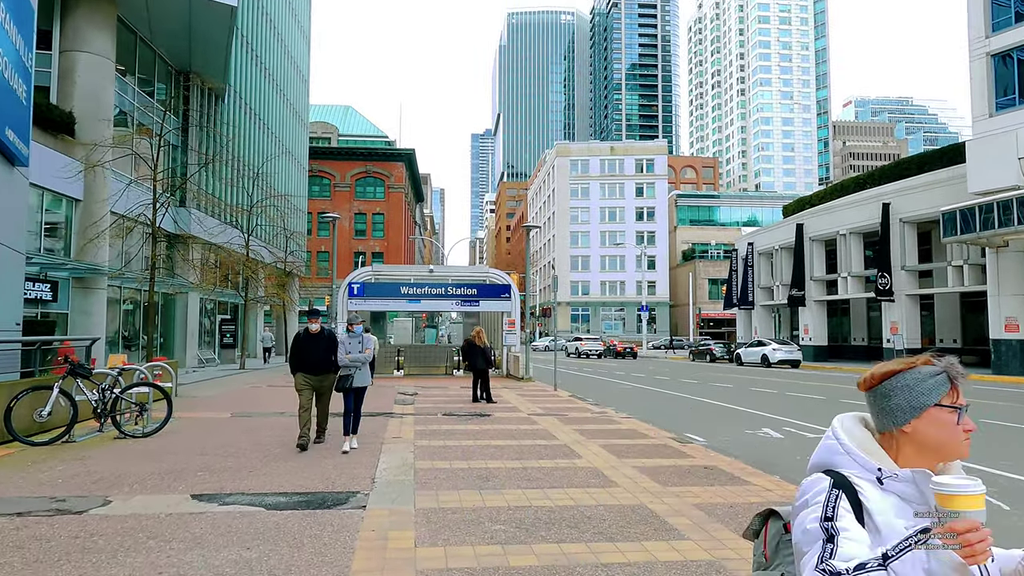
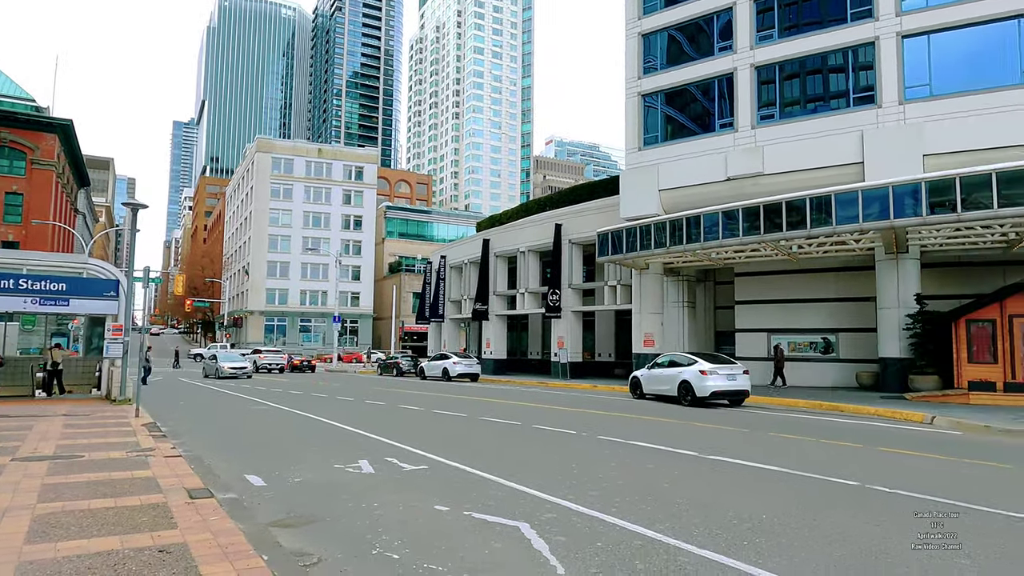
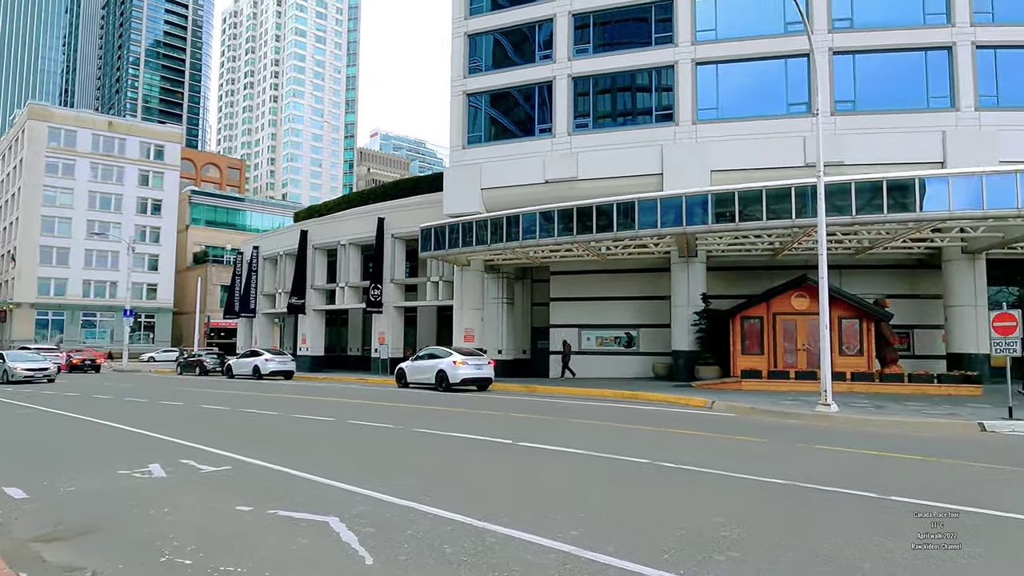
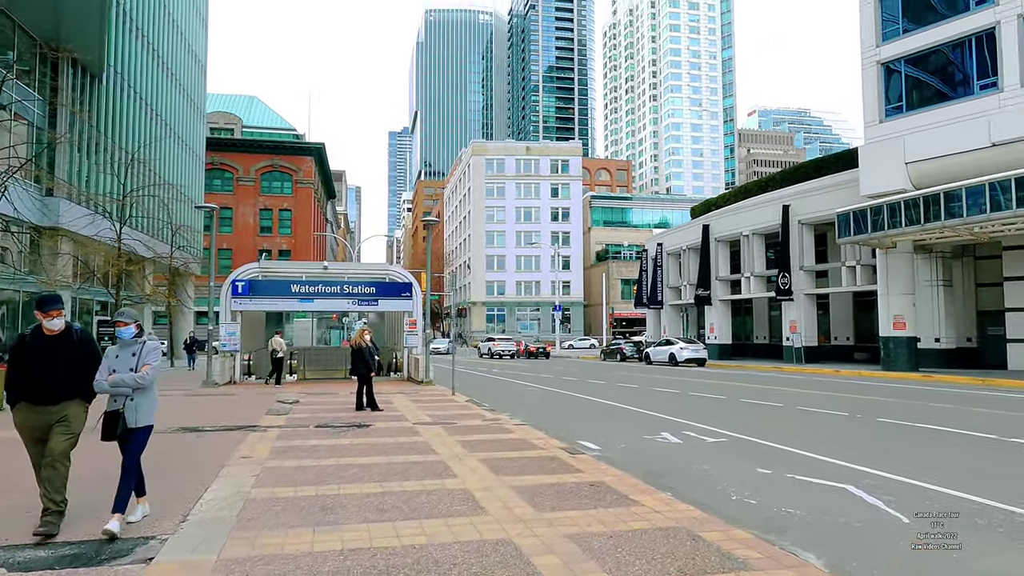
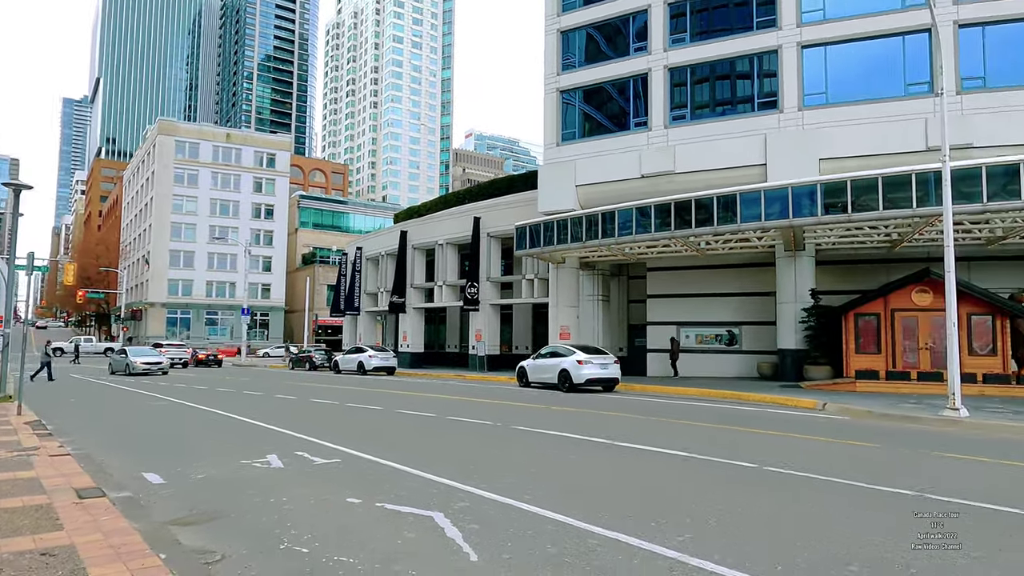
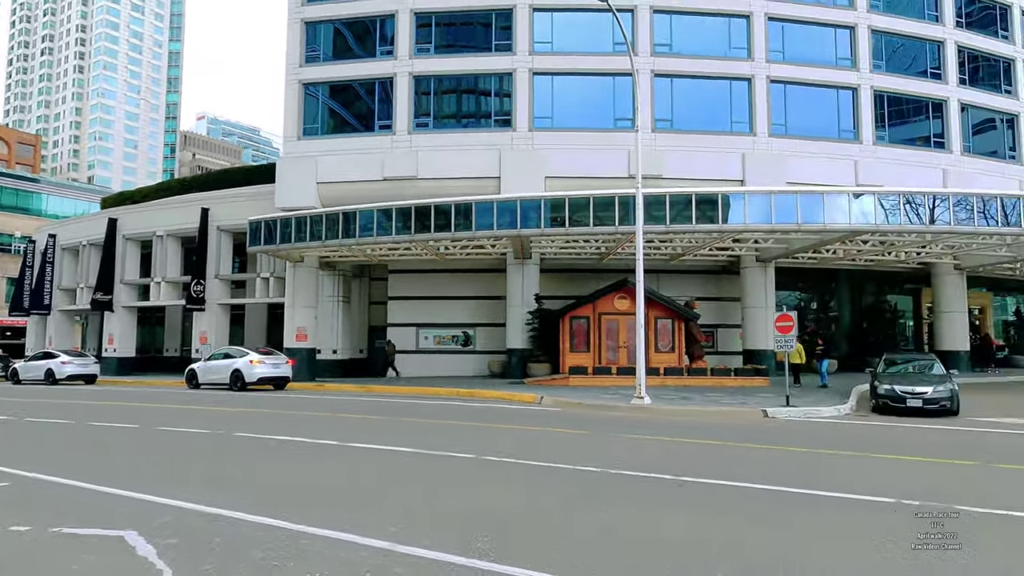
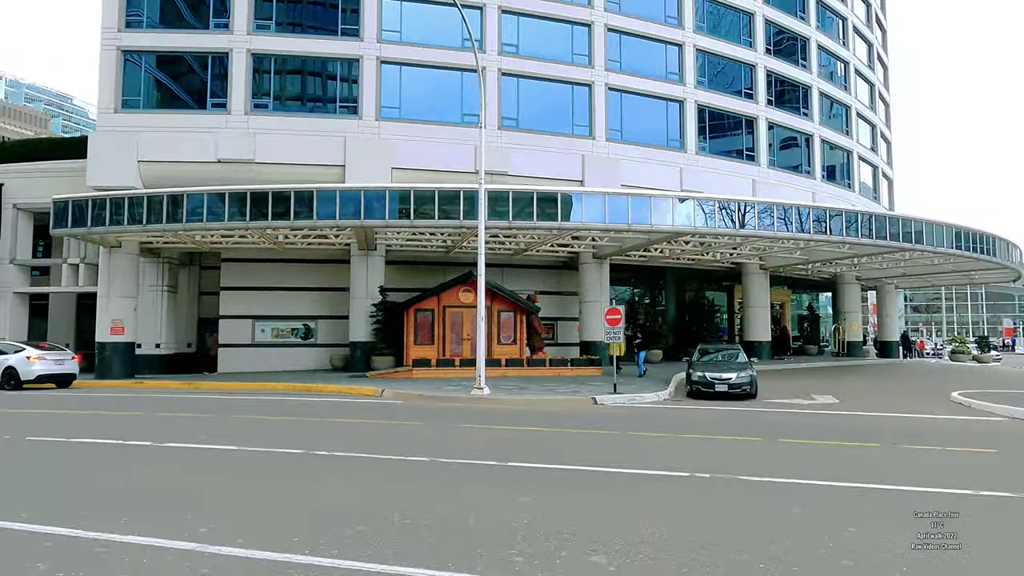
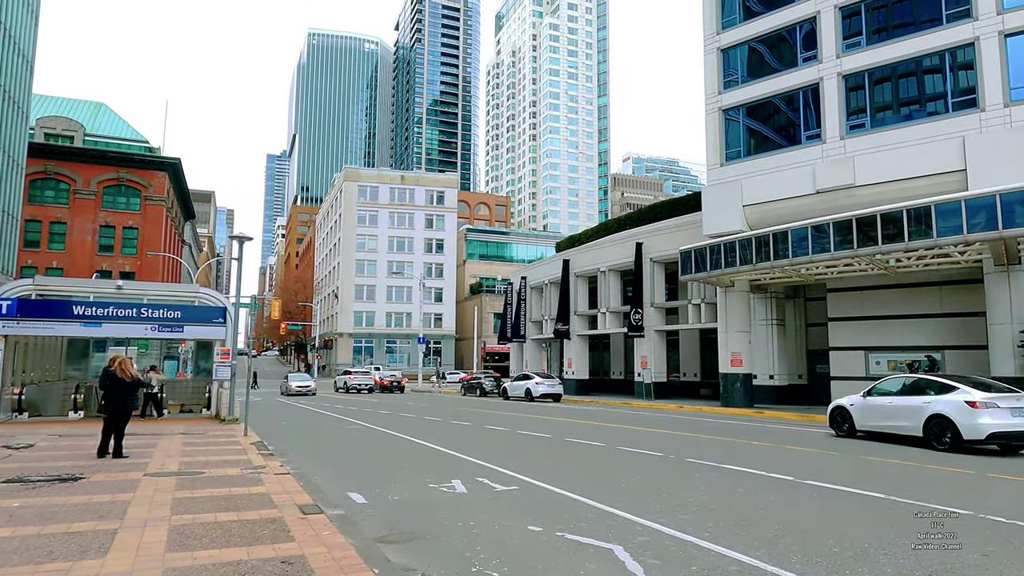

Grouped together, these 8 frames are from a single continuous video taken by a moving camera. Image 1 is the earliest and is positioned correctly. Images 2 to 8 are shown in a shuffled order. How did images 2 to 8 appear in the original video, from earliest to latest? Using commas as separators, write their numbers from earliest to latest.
4, 8, 2, 5, 3, 6, 7
